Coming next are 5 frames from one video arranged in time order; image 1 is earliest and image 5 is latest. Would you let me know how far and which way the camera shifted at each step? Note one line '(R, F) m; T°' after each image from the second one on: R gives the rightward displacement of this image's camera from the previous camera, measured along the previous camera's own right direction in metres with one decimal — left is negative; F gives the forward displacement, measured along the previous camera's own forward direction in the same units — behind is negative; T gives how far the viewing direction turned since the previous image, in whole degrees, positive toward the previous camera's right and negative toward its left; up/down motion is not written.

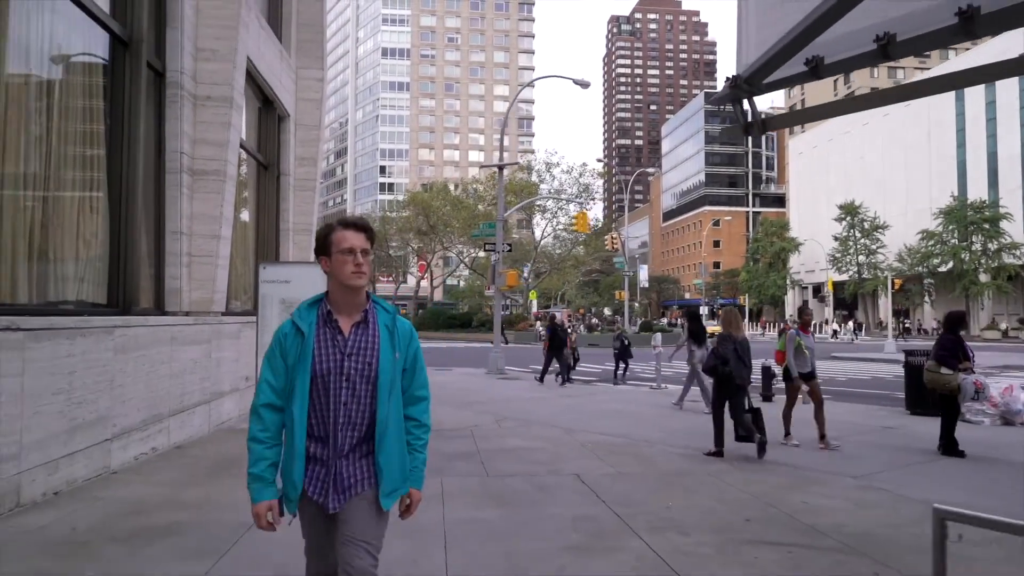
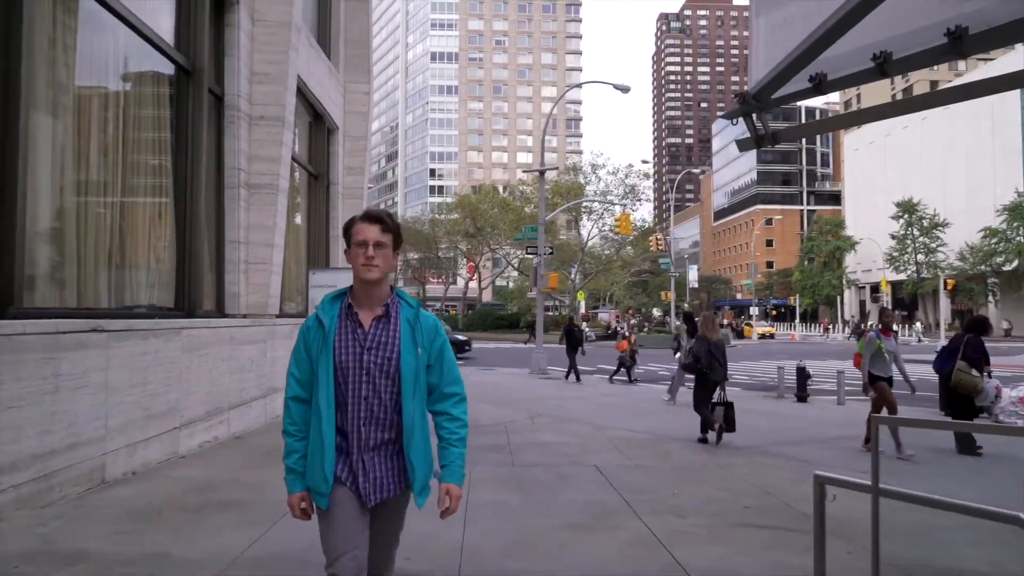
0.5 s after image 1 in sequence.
(+0.3, -0.7) m; -4°
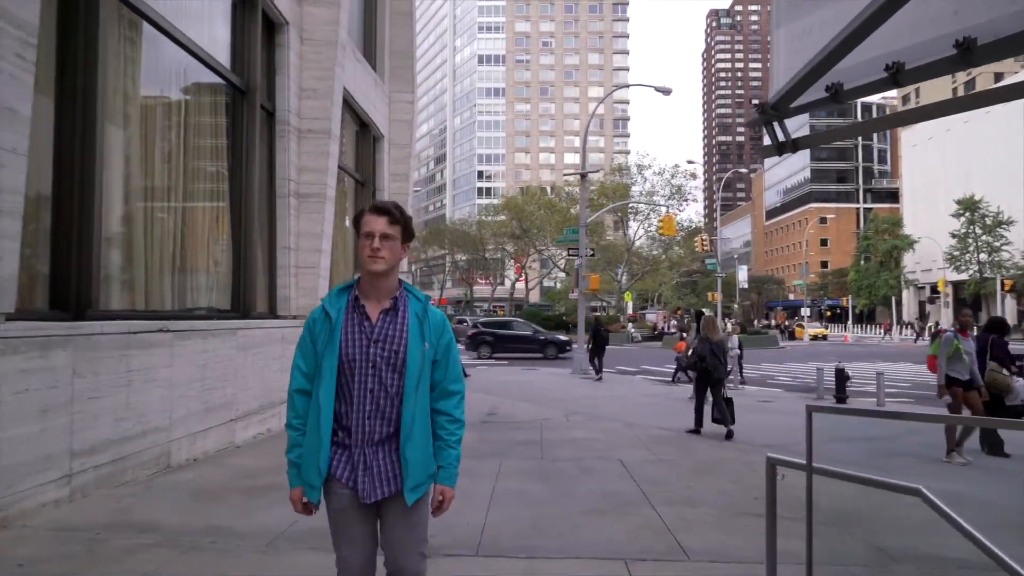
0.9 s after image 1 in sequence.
(+0.3, -0.5) m; -4°
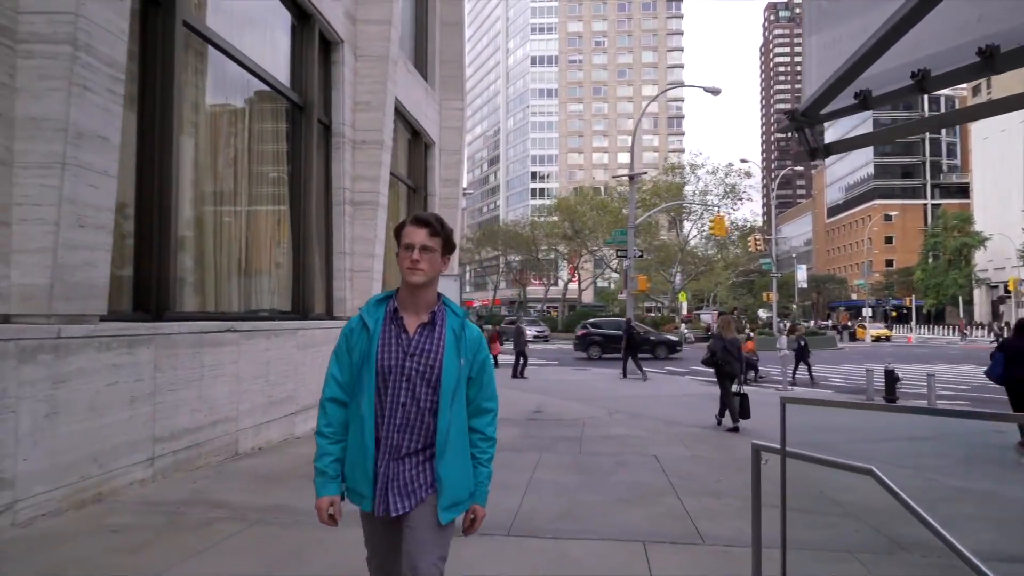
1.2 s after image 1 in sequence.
(+0.2, -0.5) m; -4°
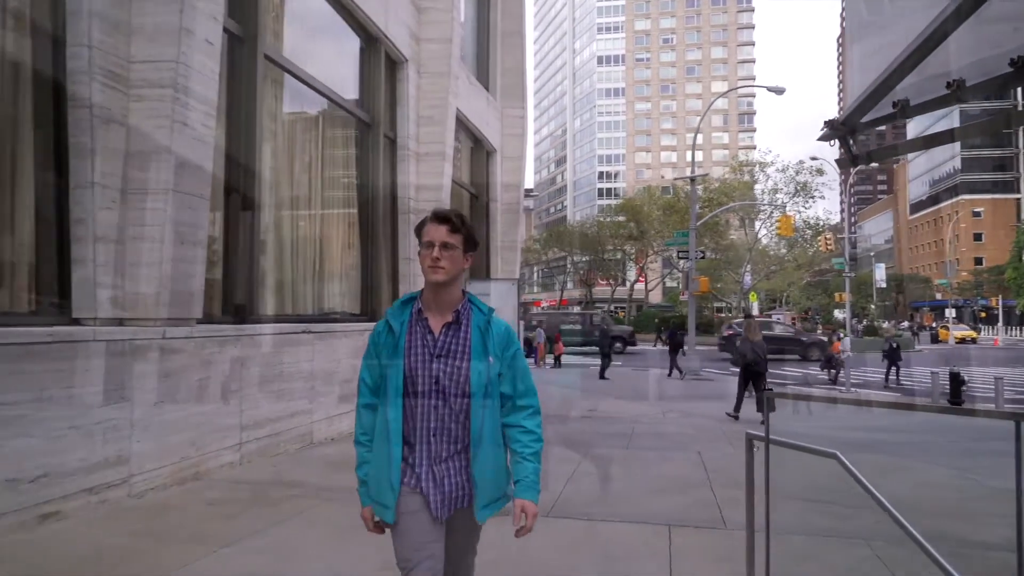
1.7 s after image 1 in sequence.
(+0.3, -0.7) m; -5°
